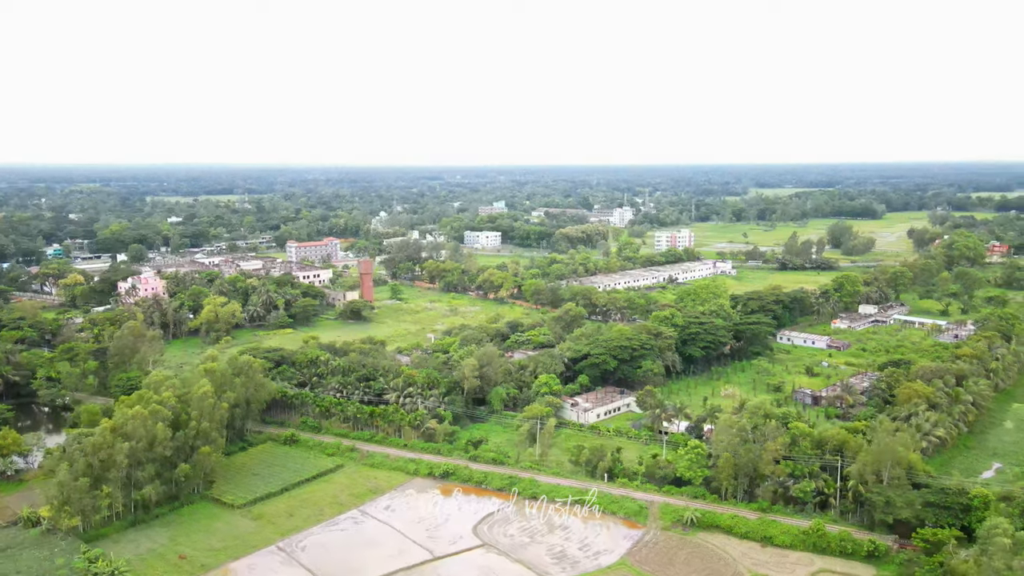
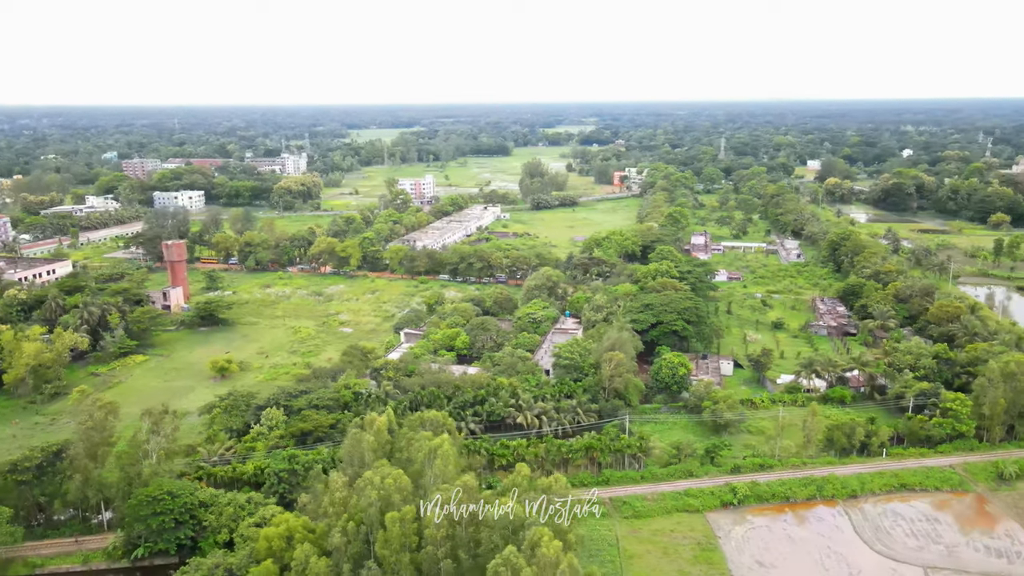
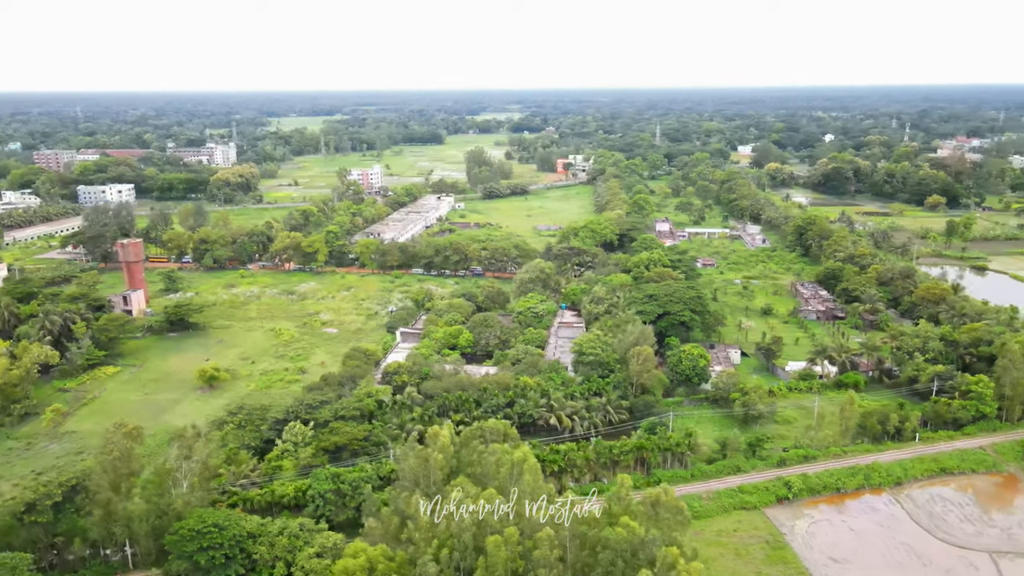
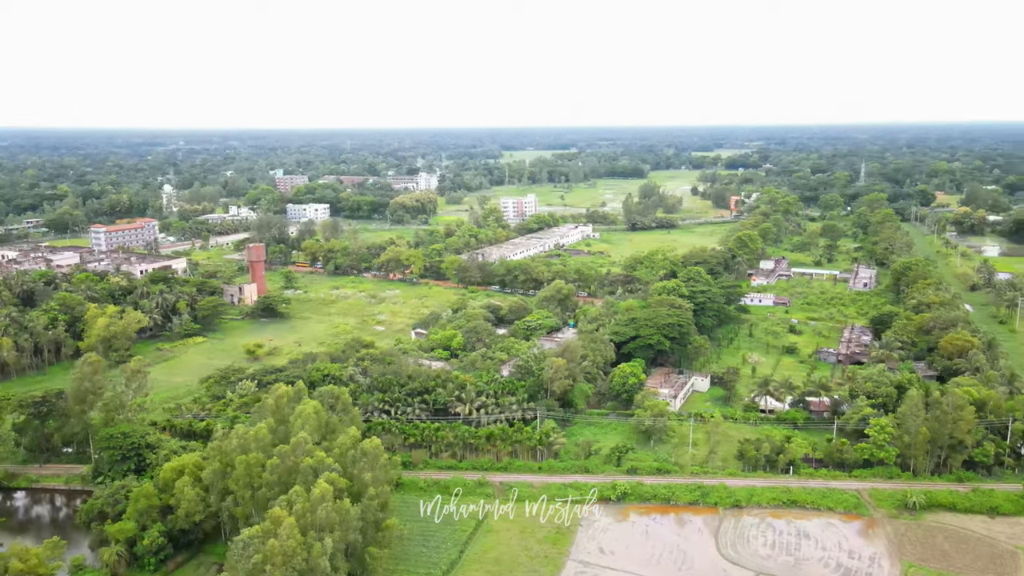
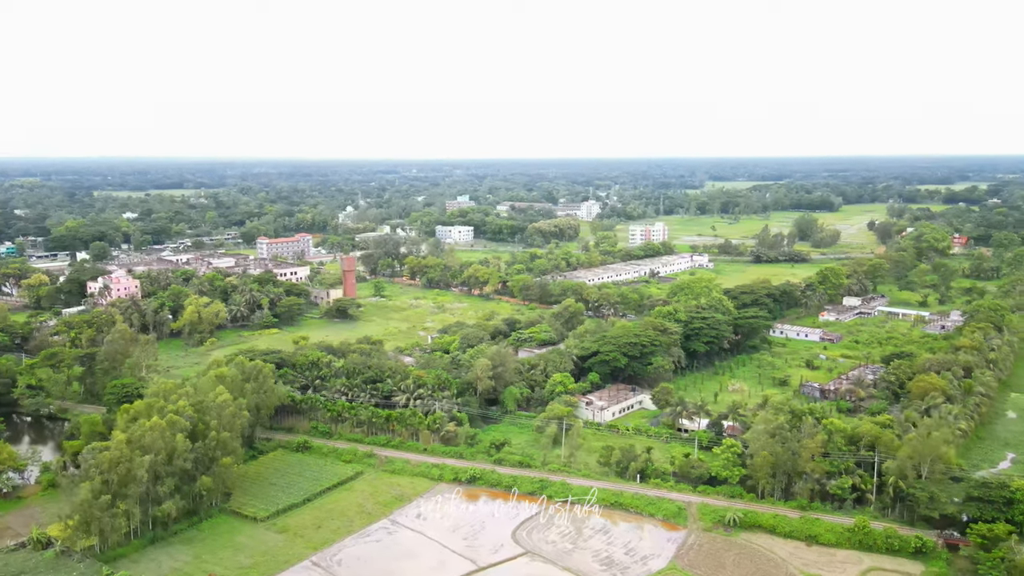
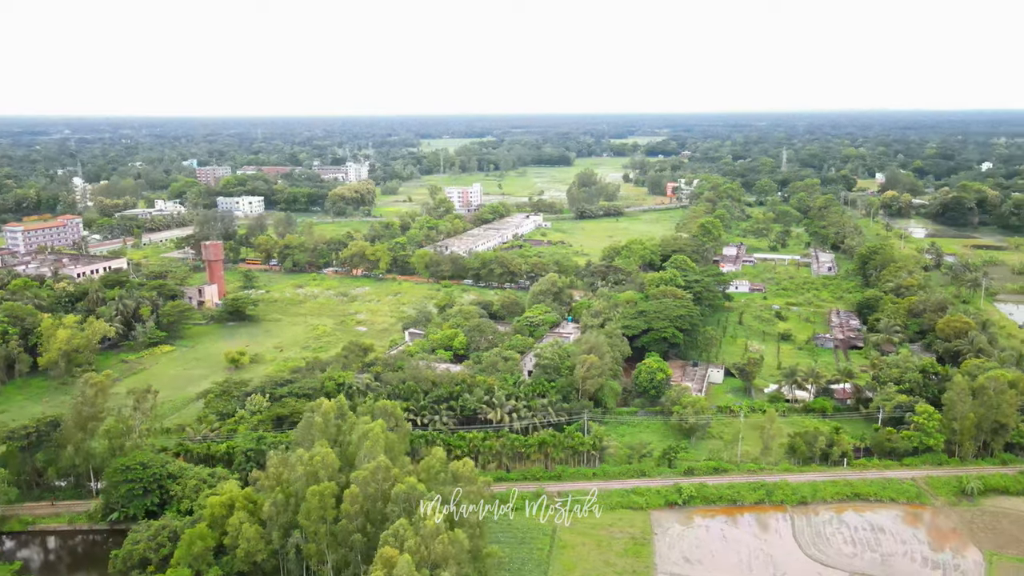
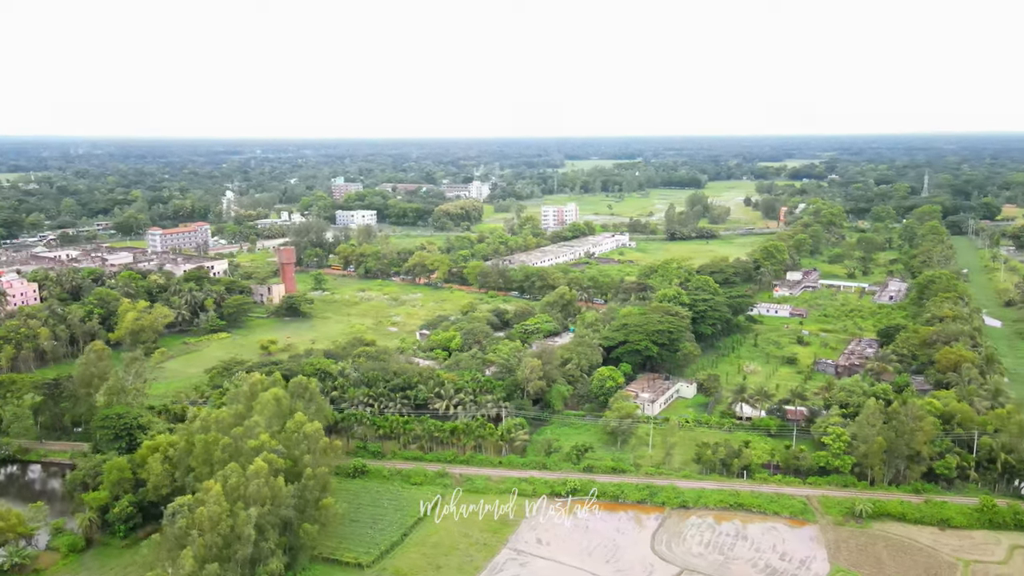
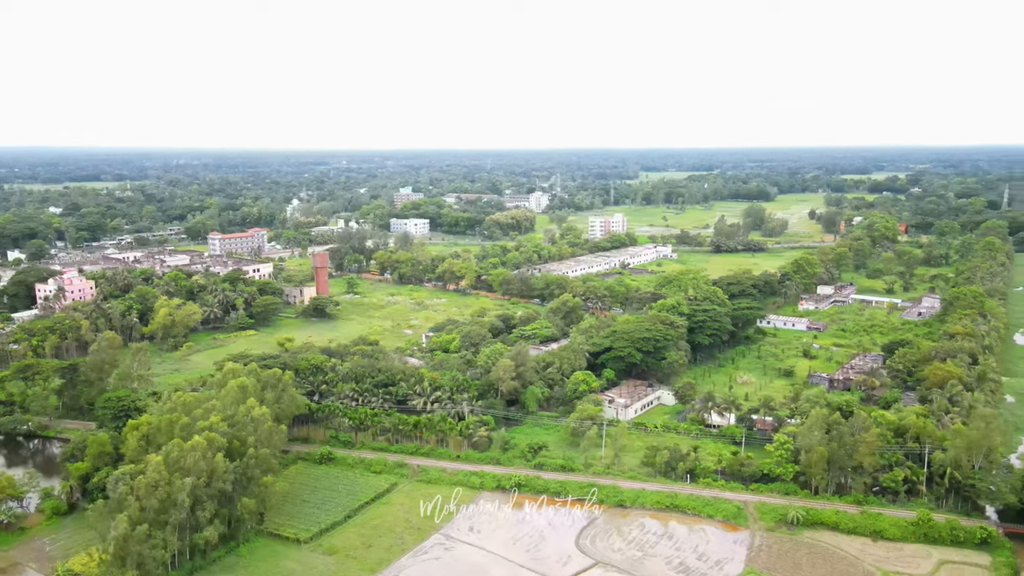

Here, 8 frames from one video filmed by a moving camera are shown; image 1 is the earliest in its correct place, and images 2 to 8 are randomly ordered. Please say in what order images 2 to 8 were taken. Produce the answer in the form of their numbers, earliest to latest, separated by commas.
5, 8, 7, 4, 6, 2, 3
